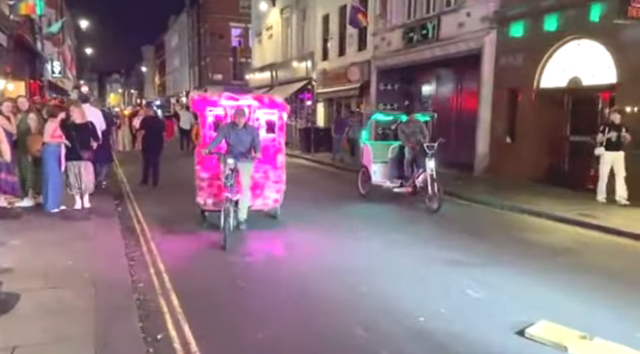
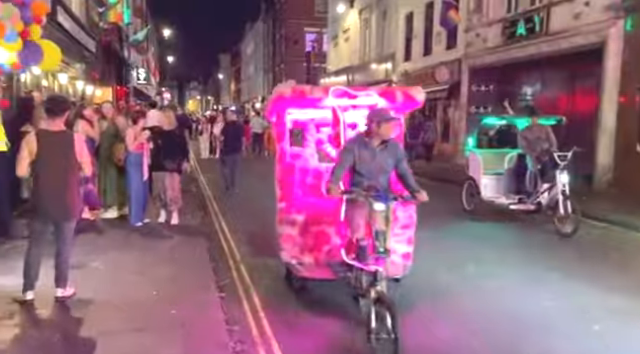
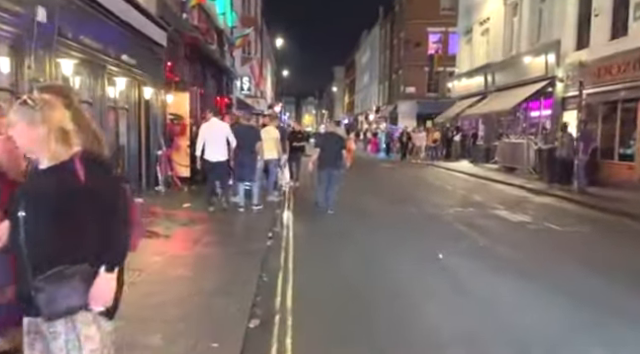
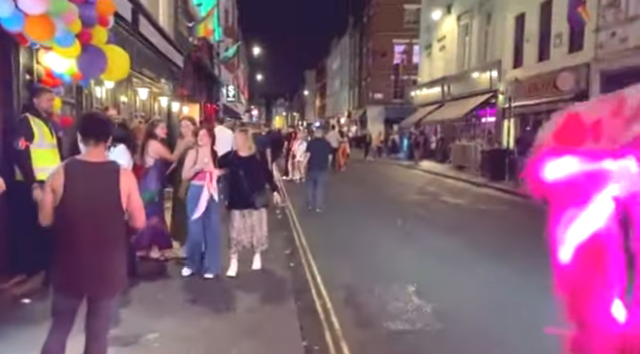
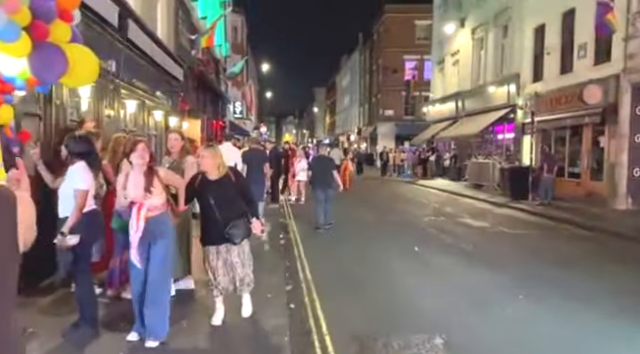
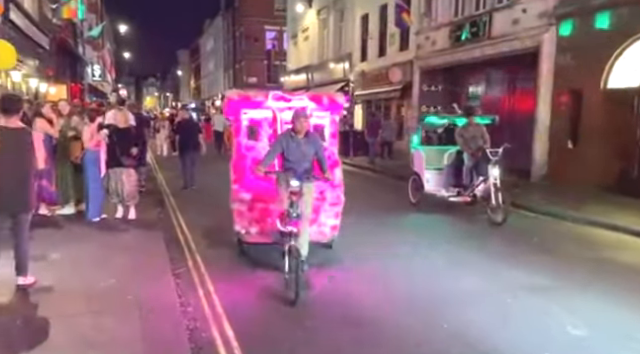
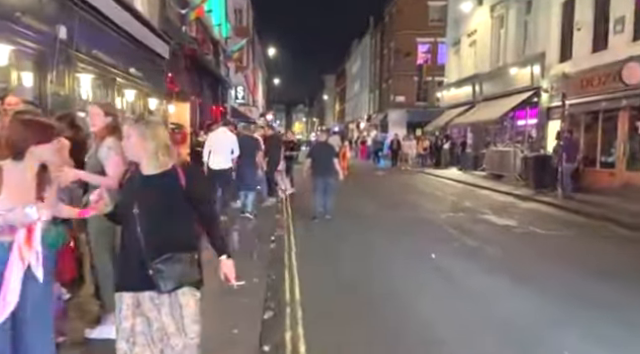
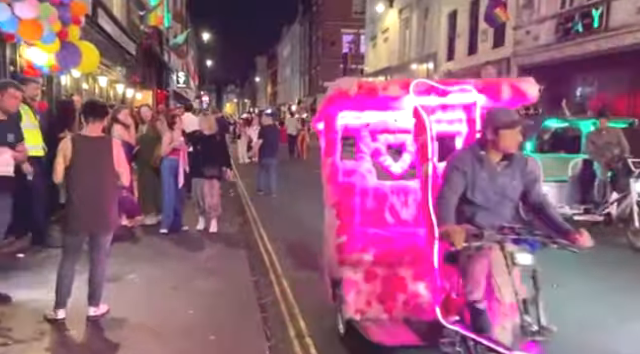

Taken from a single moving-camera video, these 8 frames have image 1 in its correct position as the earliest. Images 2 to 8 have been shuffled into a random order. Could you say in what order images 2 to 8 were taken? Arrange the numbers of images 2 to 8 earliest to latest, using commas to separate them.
6, 2, 8, 4, 5, 7, 3
